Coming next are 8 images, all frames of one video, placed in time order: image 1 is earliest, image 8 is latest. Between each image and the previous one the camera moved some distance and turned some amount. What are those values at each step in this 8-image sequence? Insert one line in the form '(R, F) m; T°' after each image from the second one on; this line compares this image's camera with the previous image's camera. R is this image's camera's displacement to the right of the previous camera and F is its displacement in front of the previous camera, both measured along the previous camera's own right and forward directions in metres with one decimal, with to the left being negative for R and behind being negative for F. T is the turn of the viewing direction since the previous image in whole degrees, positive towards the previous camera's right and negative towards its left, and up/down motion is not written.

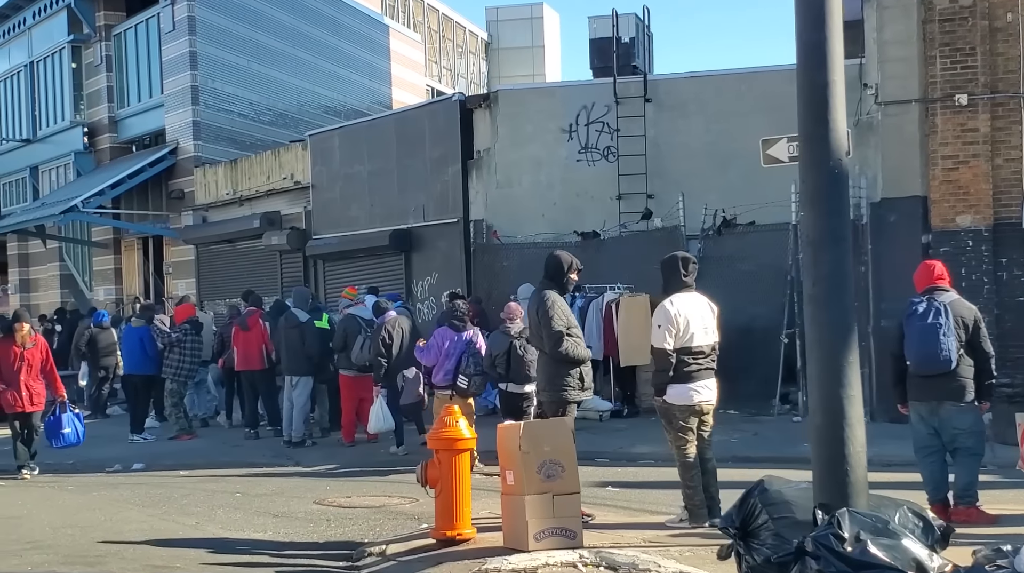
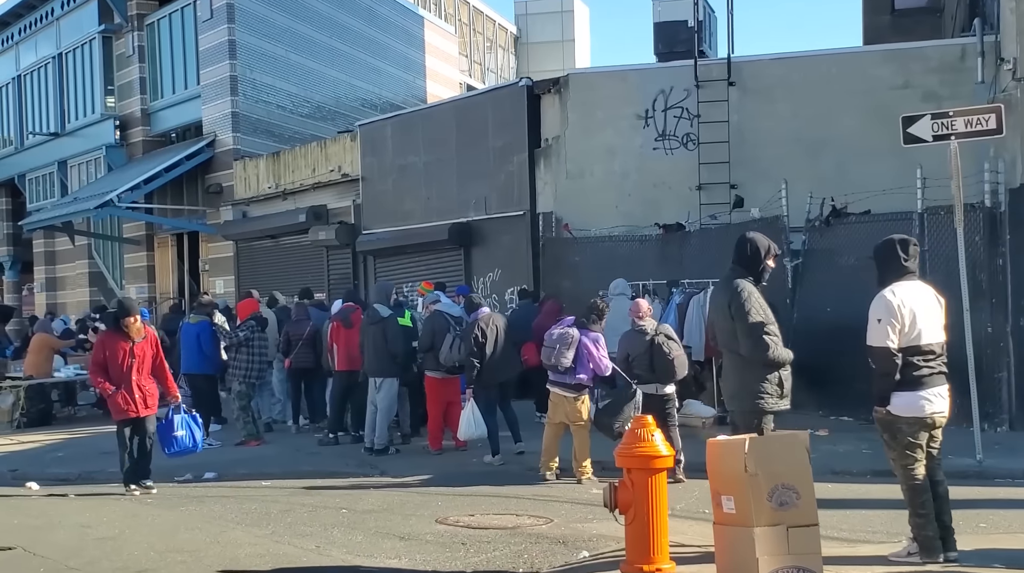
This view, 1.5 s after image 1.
(-0.9, +0.9) m; -1°
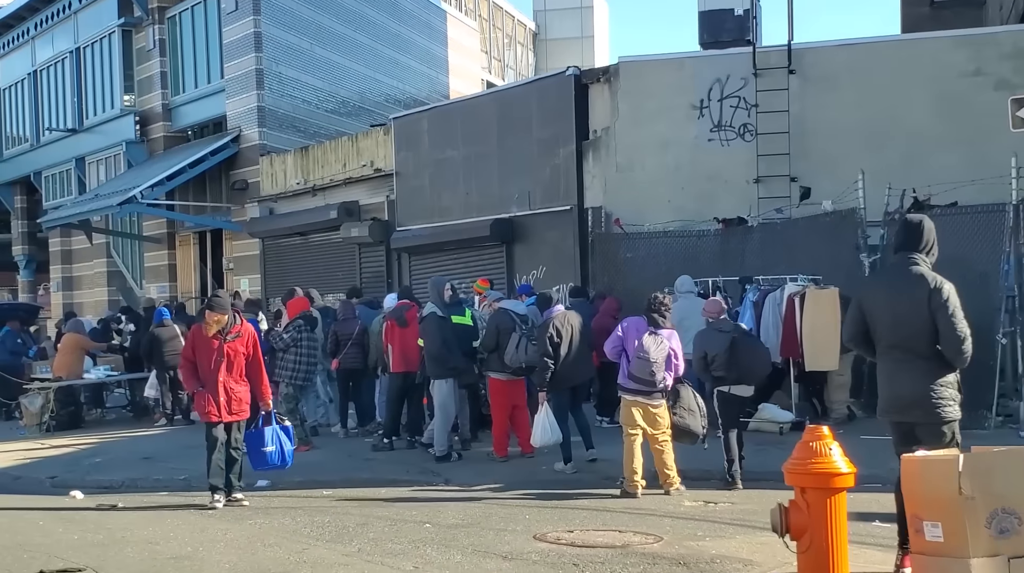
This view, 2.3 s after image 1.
(-0.6, +0.6) m; 0°
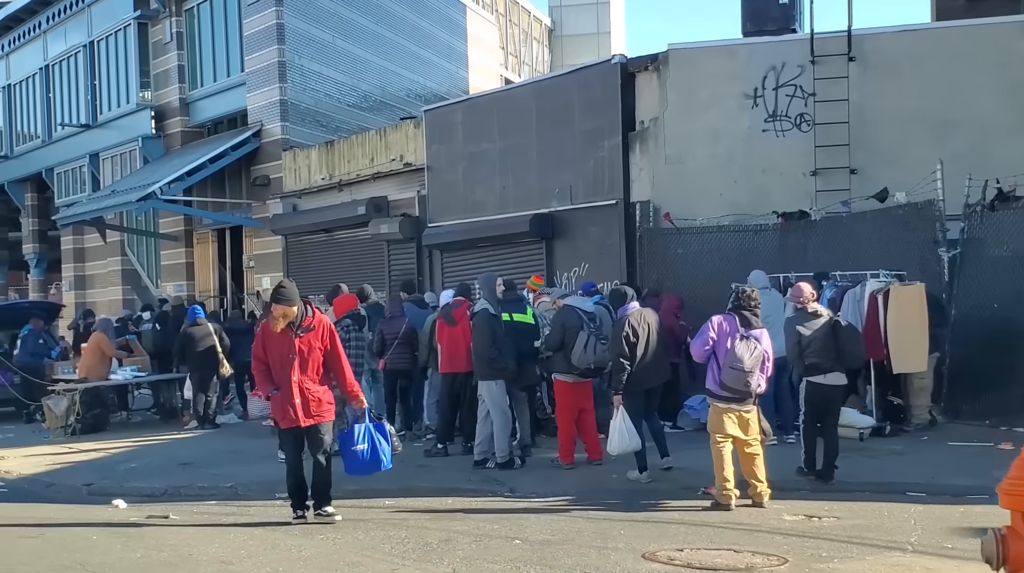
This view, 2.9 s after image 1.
(-0.6, +0.6) m; 0°
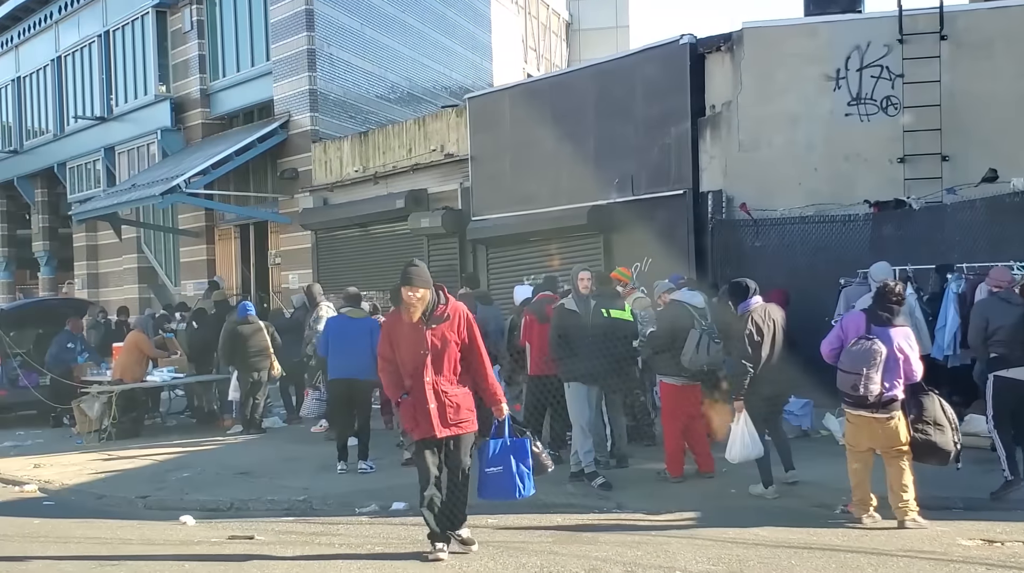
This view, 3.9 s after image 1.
(-0.9, +0.9) m; 0°
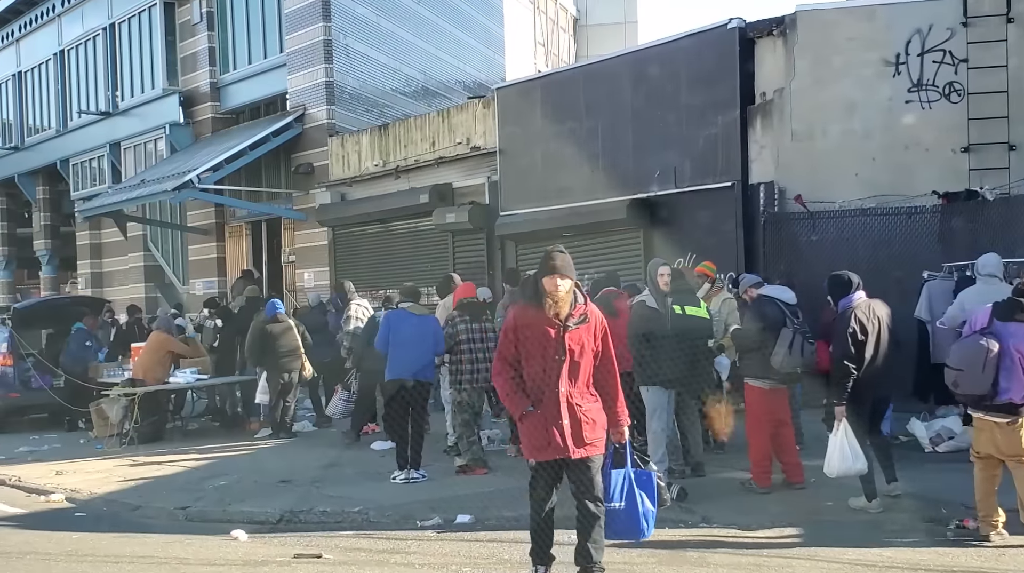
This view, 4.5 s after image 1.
(-0.6, +0.7) m; 0°
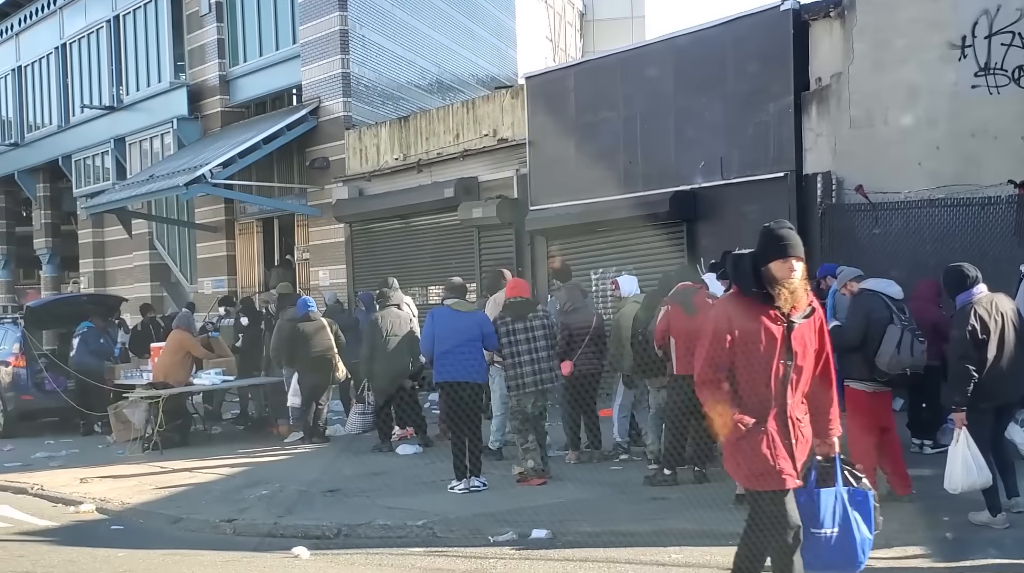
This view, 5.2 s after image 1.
(-0.6, +0.7) m; 0°
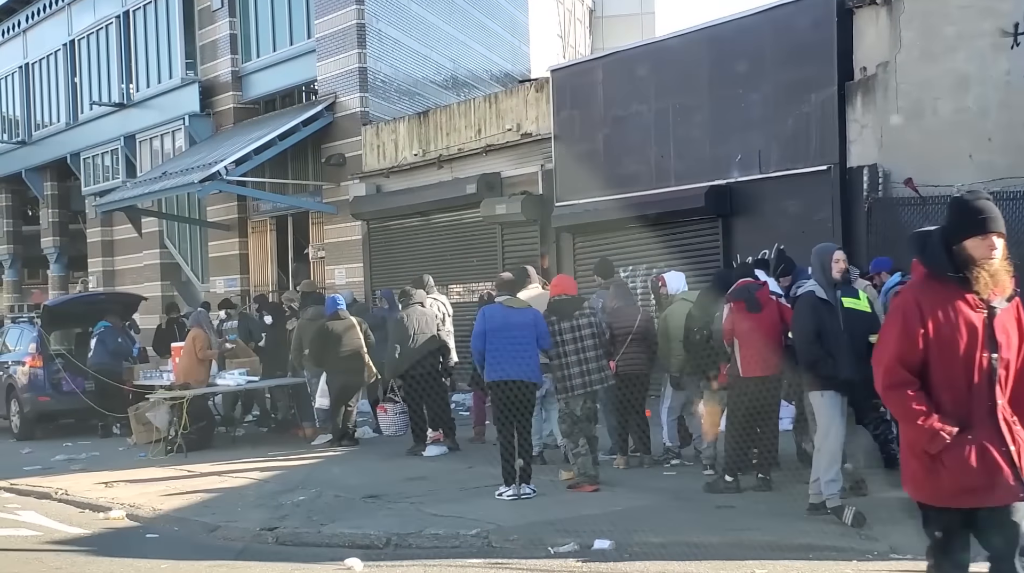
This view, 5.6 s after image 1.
(-0.4, +0.4) m; 0°
